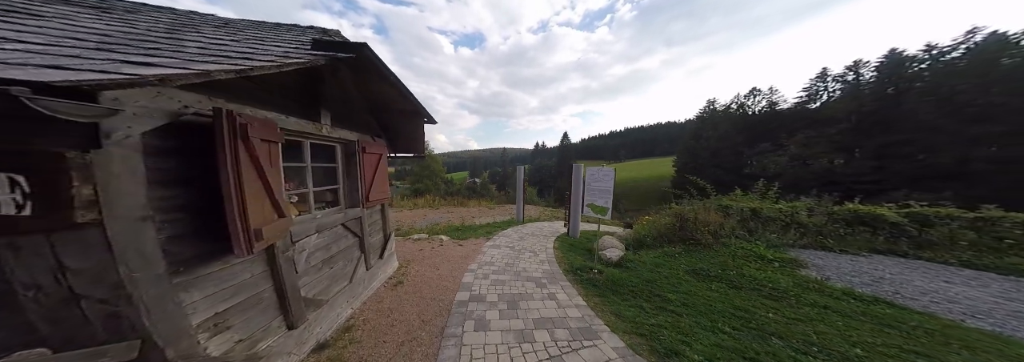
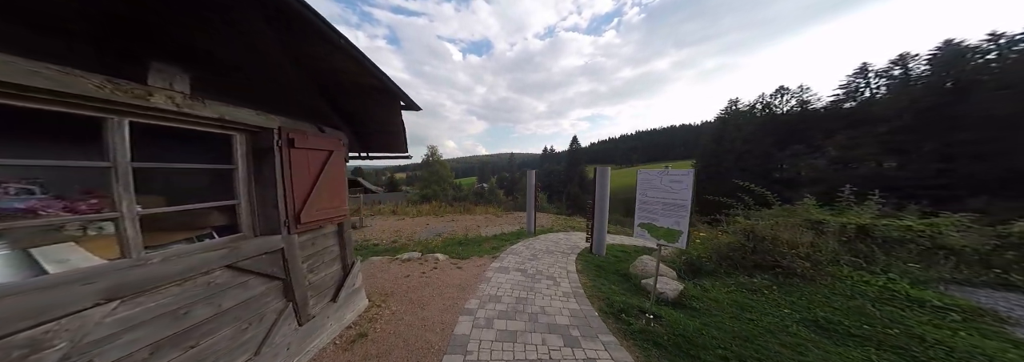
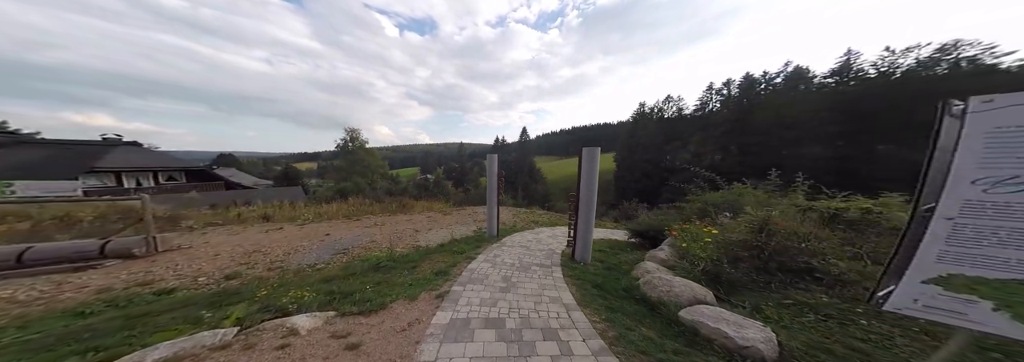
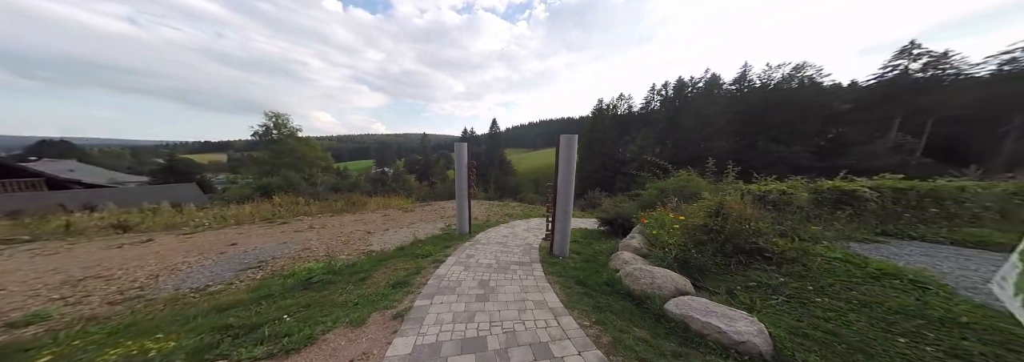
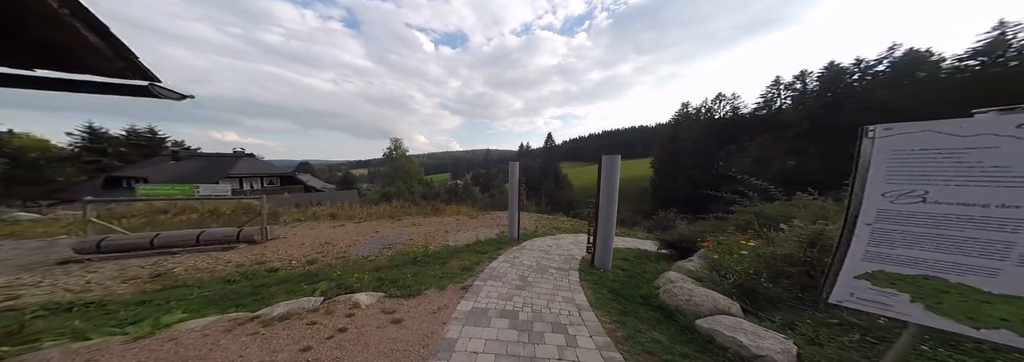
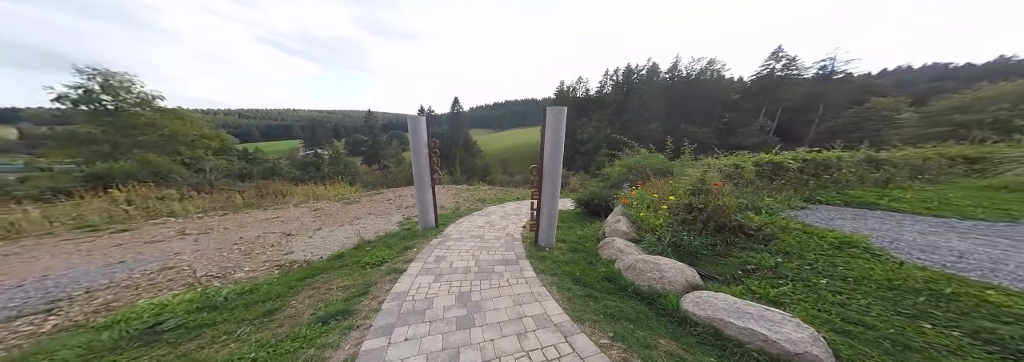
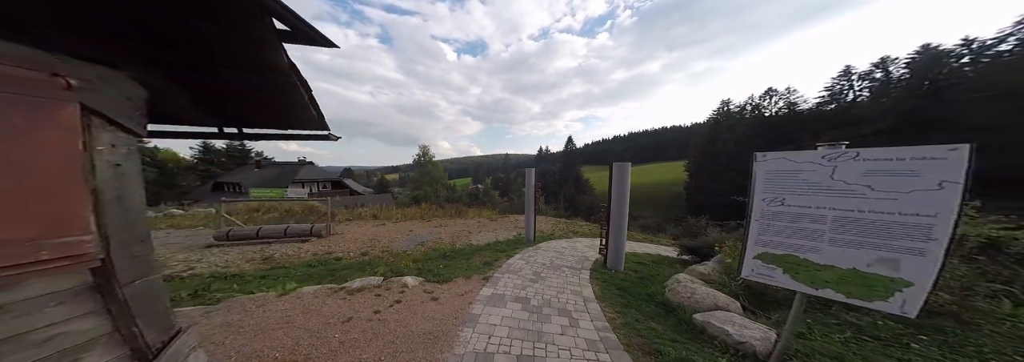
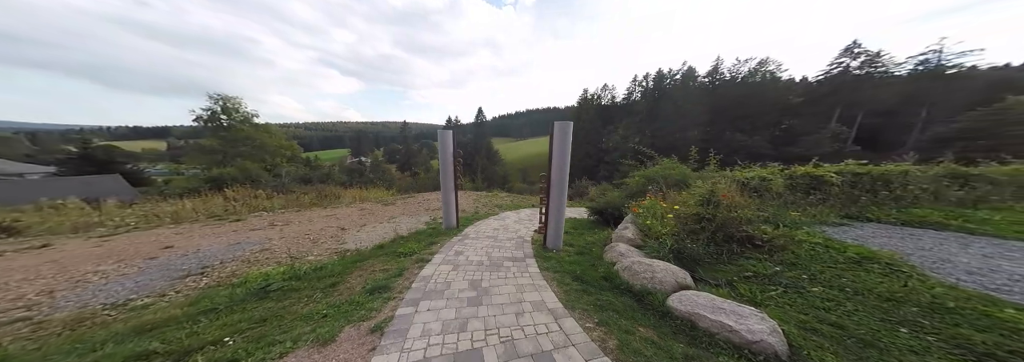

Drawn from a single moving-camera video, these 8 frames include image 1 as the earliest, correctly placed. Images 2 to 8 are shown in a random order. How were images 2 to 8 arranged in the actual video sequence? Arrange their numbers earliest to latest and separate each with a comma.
2, 7, 5, 3, 4, 8, 6
